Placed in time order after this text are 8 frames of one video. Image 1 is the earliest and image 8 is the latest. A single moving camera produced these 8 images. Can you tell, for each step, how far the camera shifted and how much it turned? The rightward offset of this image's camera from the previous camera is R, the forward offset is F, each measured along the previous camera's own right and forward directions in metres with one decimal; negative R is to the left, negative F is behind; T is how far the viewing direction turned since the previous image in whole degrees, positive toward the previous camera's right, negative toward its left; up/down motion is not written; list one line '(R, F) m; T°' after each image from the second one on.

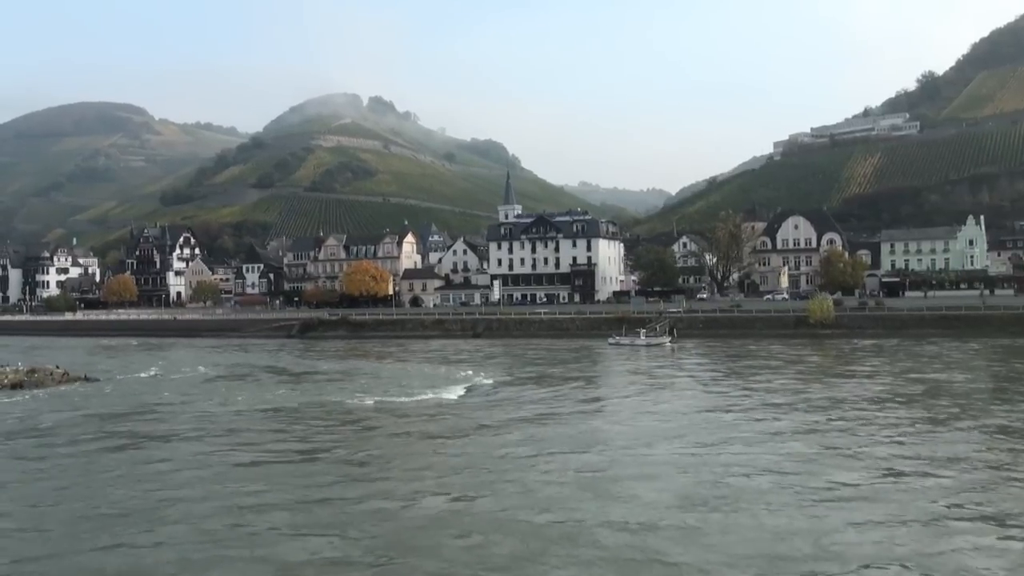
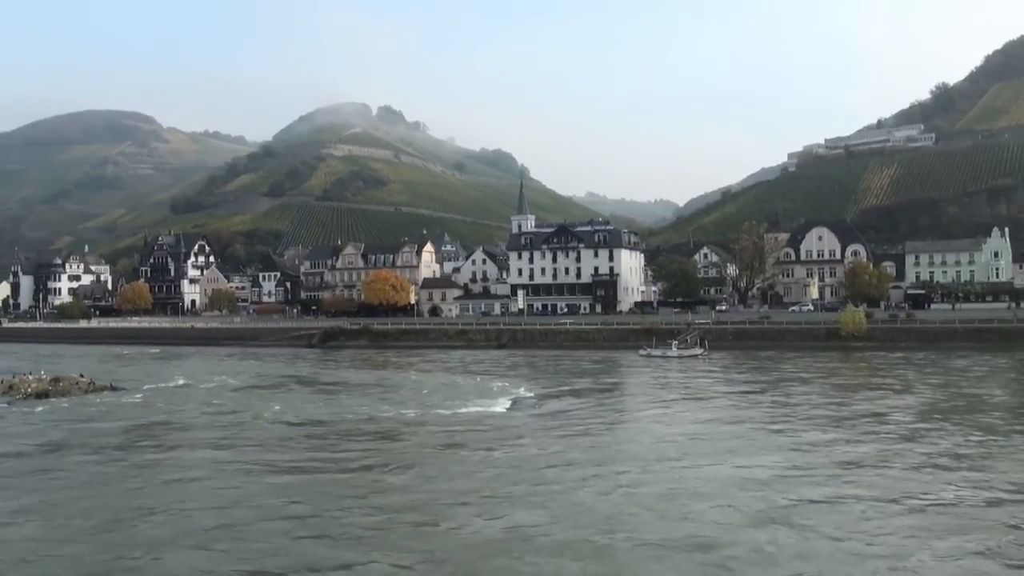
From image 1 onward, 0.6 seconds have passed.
(-1.5, +1.1) m; 0°
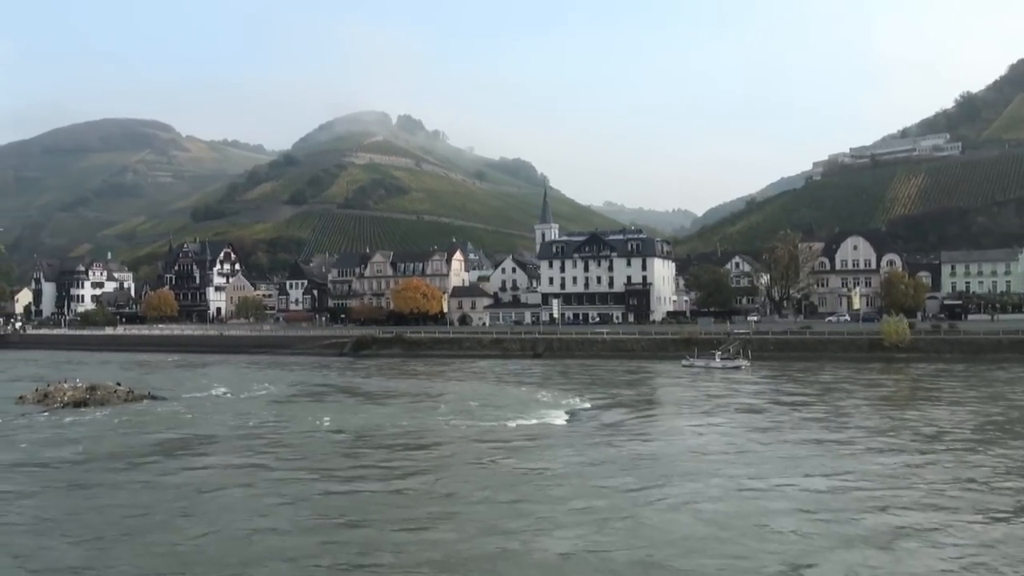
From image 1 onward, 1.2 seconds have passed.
(-1.5, +0.9) m; -1°
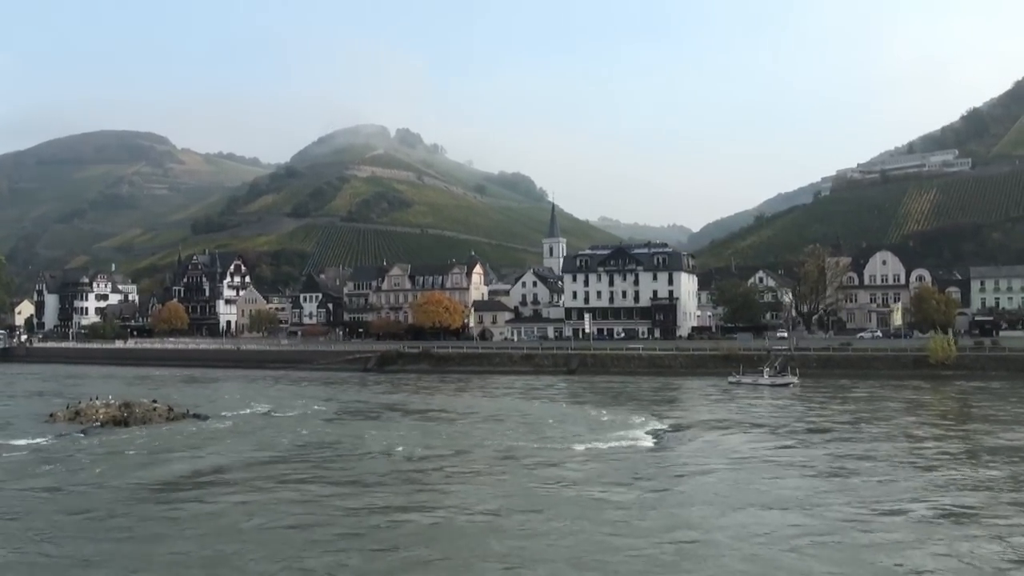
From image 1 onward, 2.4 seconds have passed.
(-2.8, +2.0) m; +1°
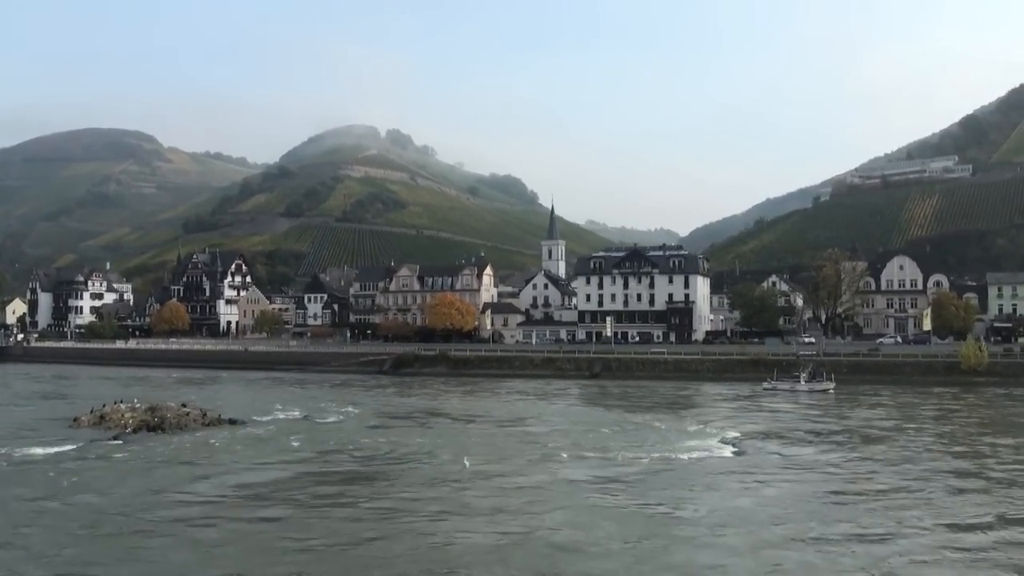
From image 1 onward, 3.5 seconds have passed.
(-2.4, +1.7) m; +1°
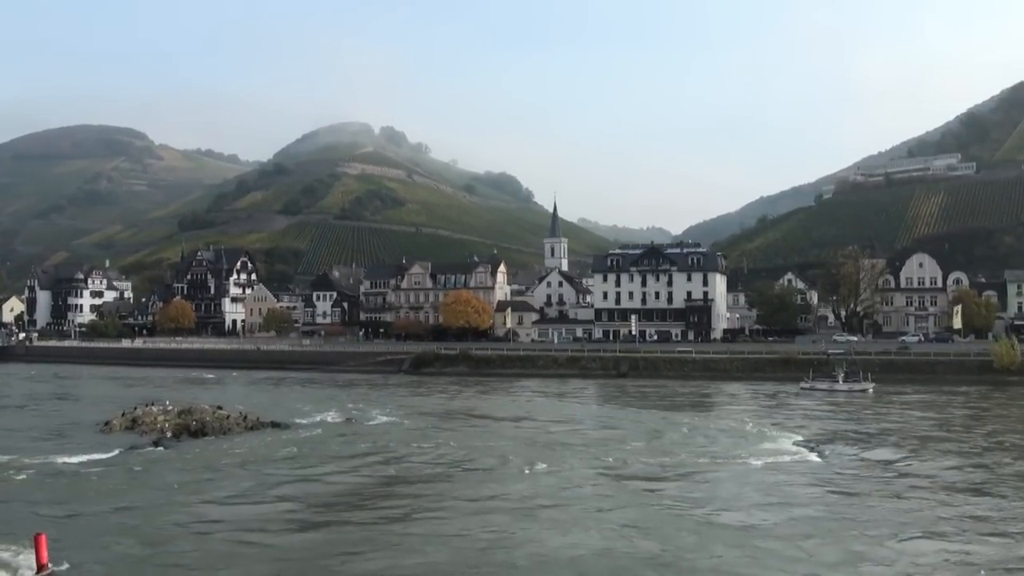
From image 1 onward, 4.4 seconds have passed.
(-2.2, +1.5) m; +1°
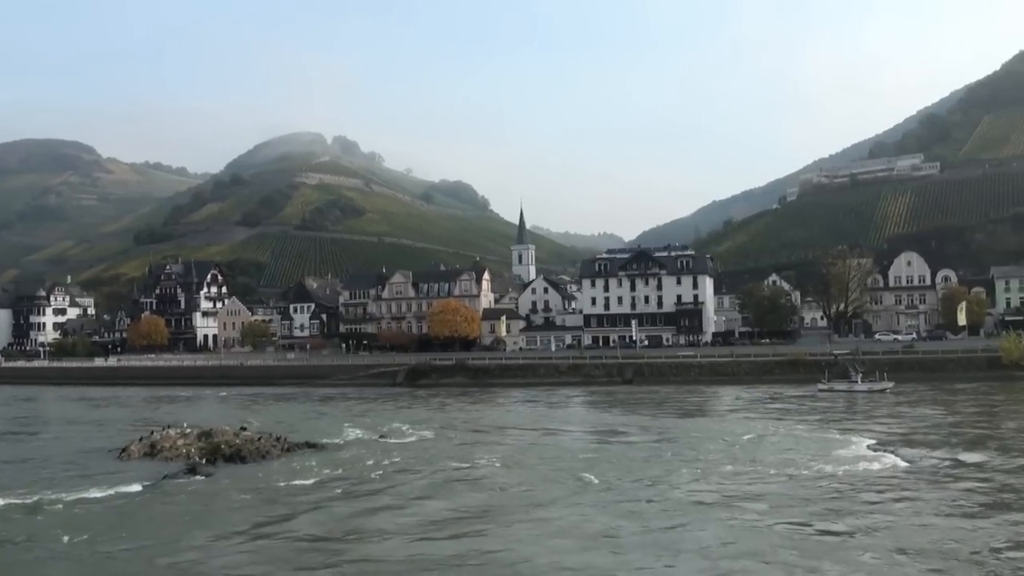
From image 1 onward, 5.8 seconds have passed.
(-3.0, +1.9) m; +3°
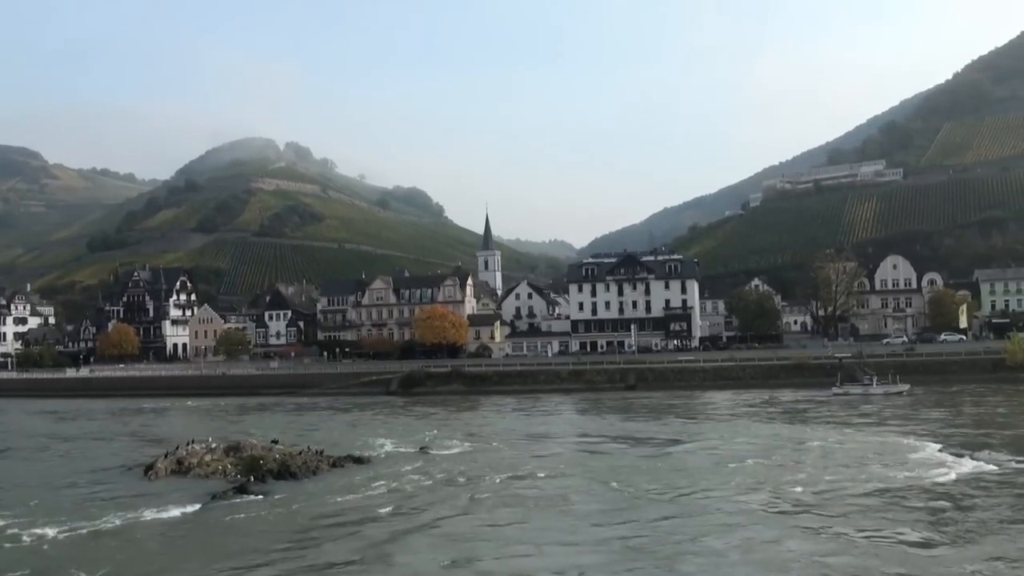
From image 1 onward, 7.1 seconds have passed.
(-3.0, +1.7) m; +3°
